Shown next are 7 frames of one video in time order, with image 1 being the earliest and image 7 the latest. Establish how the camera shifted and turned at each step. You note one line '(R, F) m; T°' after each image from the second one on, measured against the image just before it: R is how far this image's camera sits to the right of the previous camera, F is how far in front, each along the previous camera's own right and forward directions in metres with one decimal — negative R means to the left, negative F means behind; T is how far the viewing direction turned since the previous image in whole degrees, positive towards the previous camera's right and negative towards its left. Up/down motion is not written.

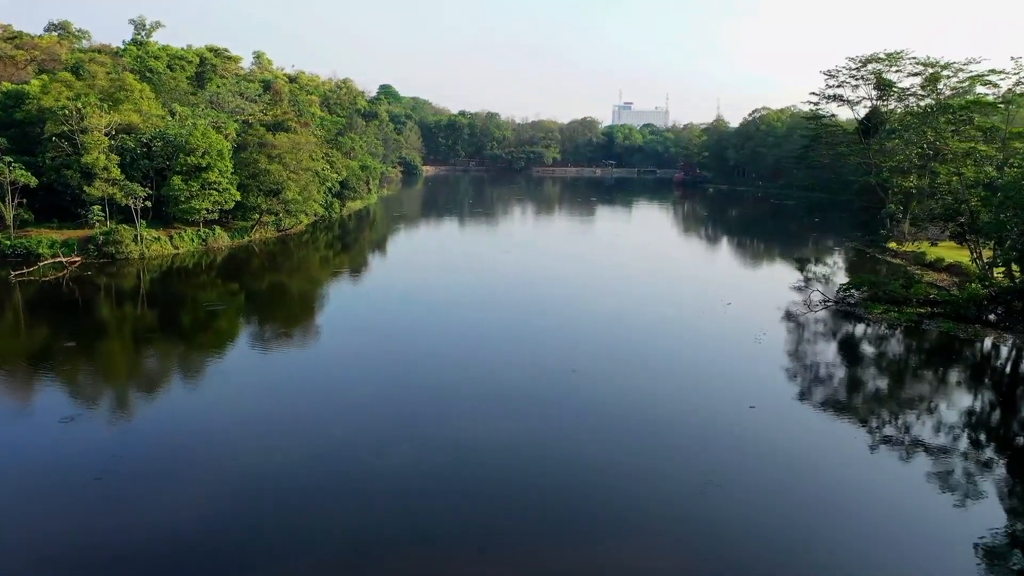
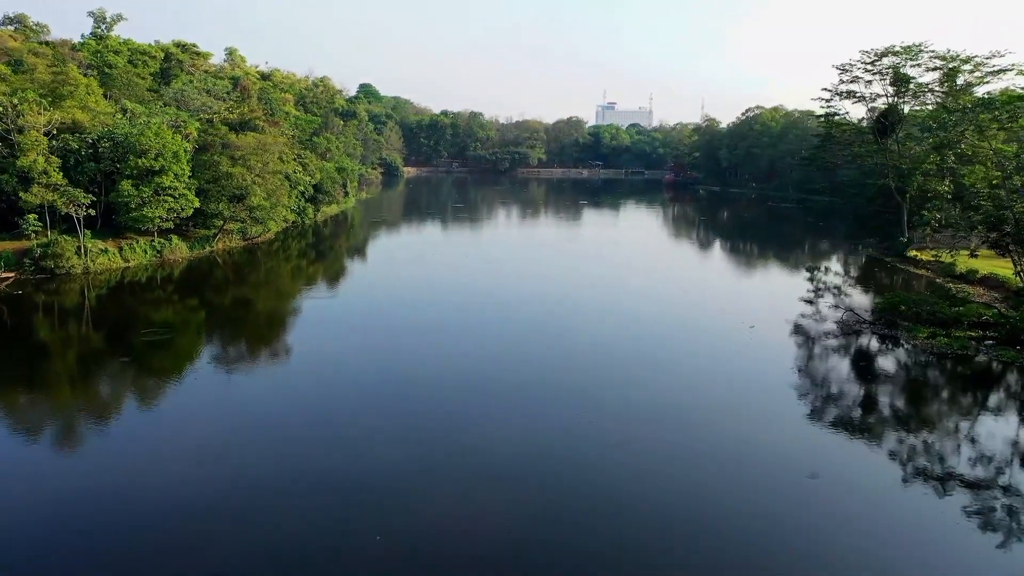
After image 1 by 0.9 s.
(-0.2, +1.7) m; +1°
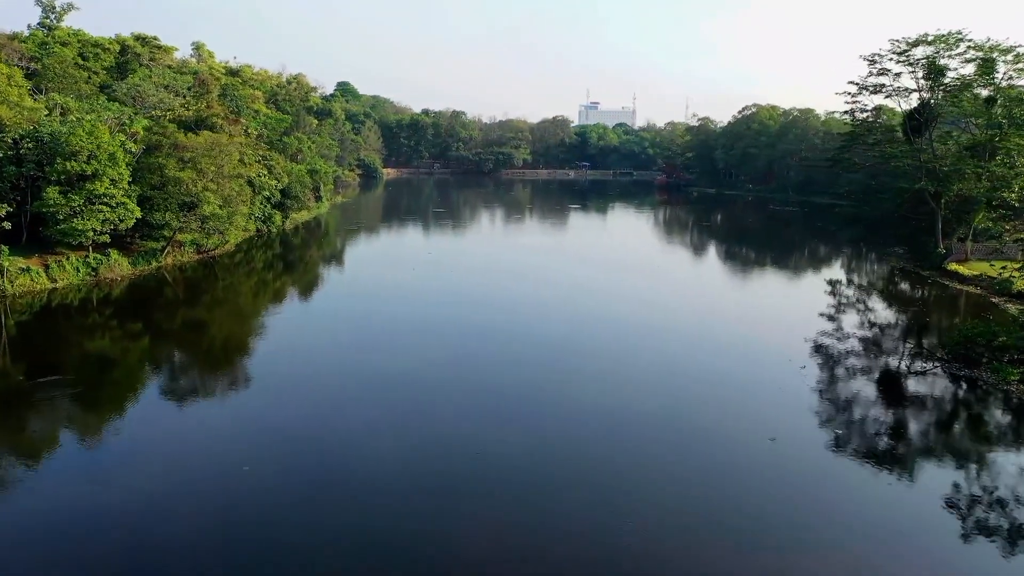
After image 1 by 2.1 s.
(-0.2, +2.1) m; +2°
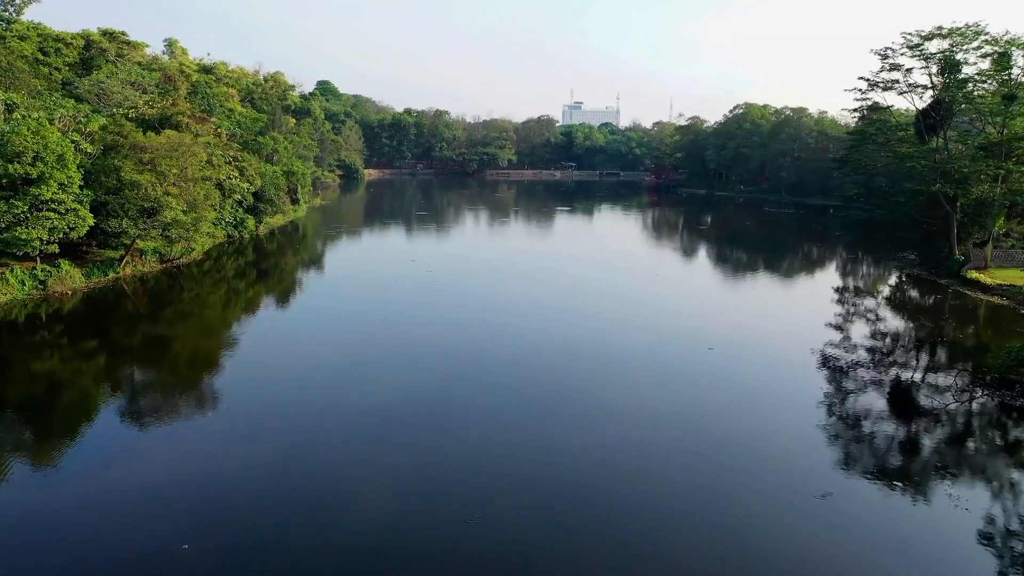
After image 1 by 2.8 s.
(-0.2, +1.2) m; +1°
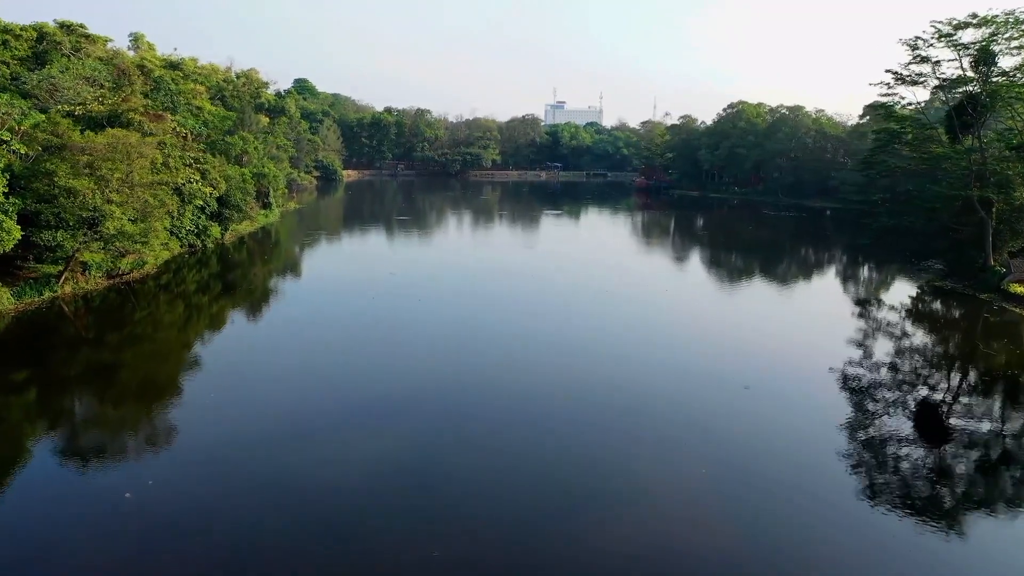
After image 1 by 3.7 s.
(-0.2, +1.6) m; +2°
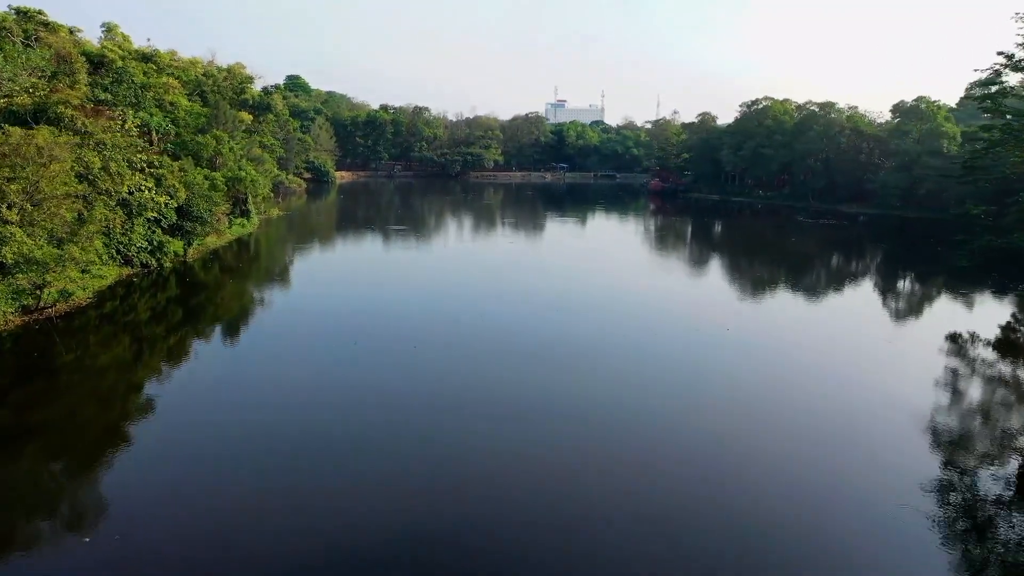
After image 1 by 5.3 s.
(-0.3, +2.8) m; 0°
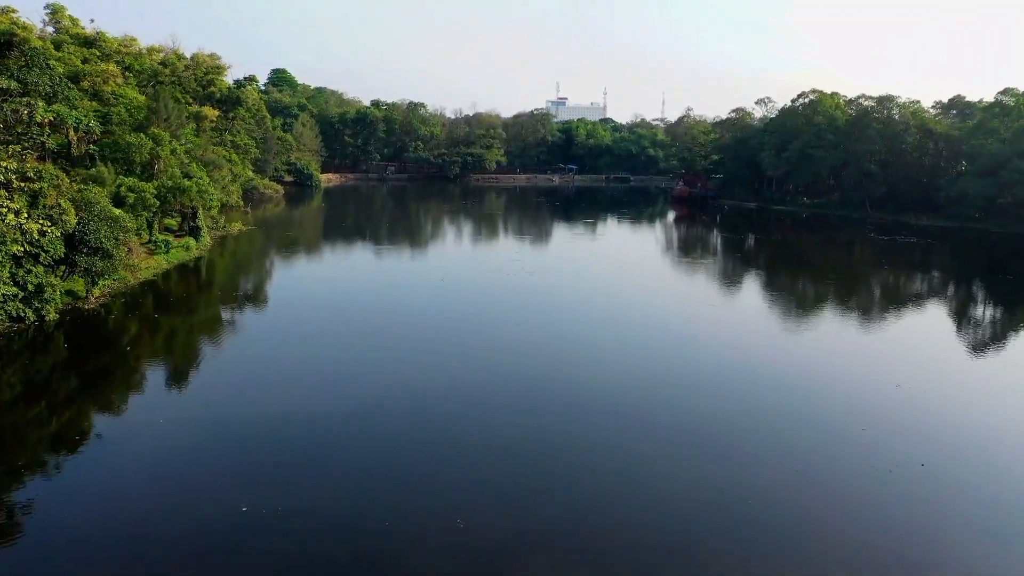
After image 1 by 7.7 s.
(-0.4, +4.3) m; 0°
